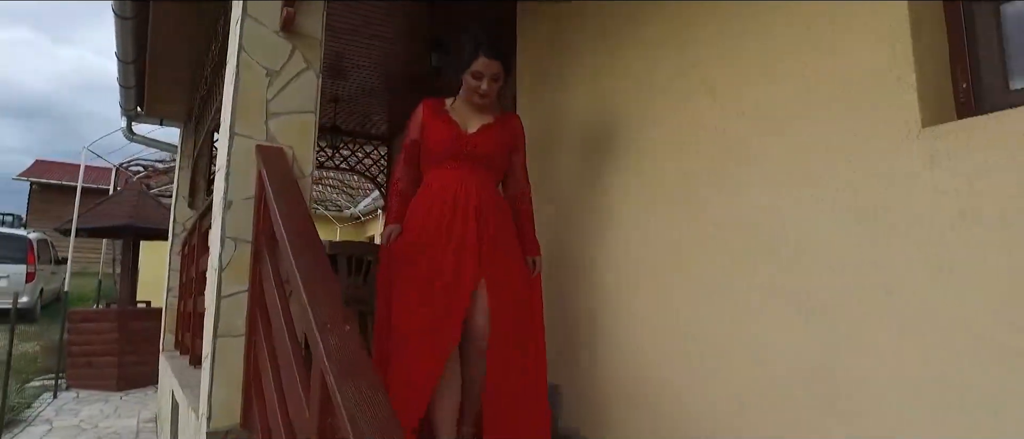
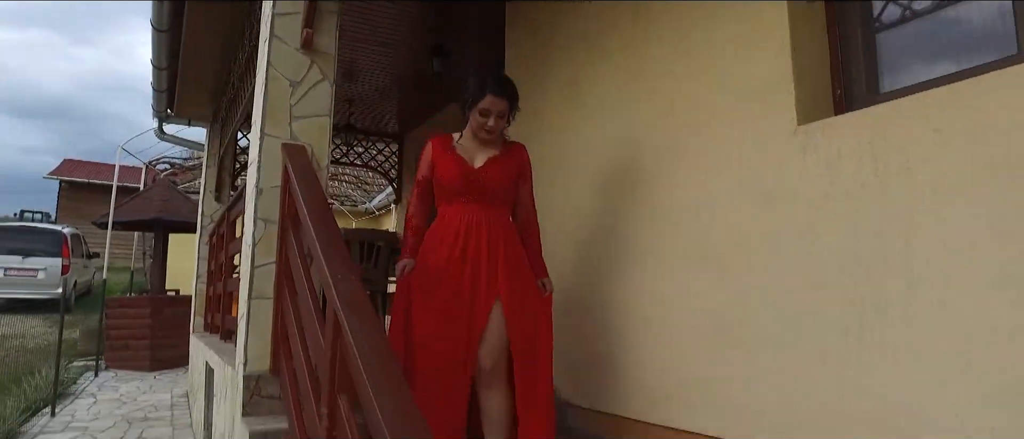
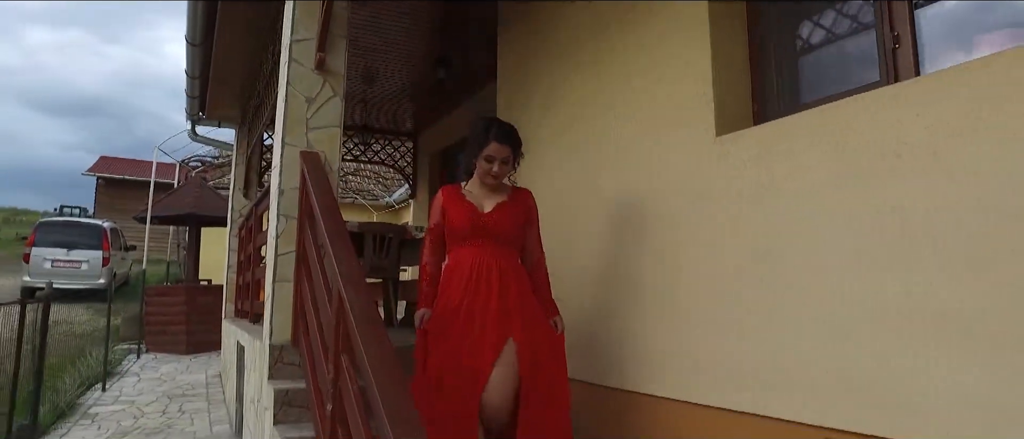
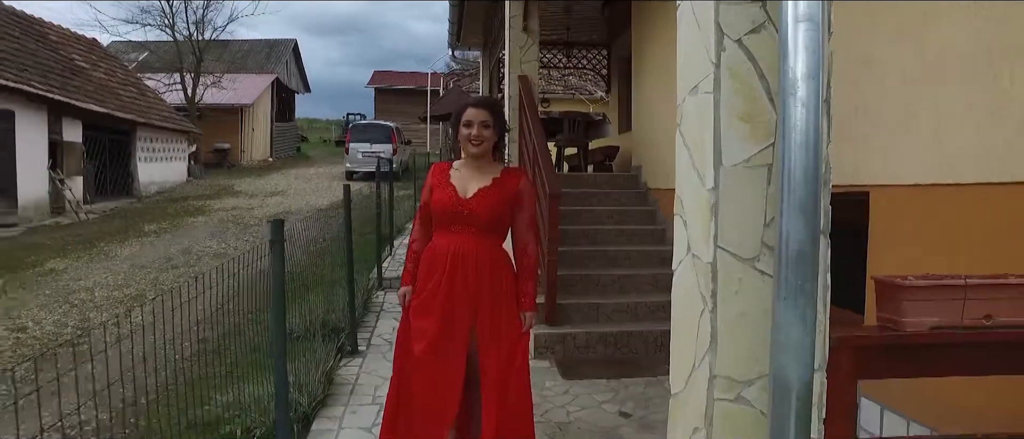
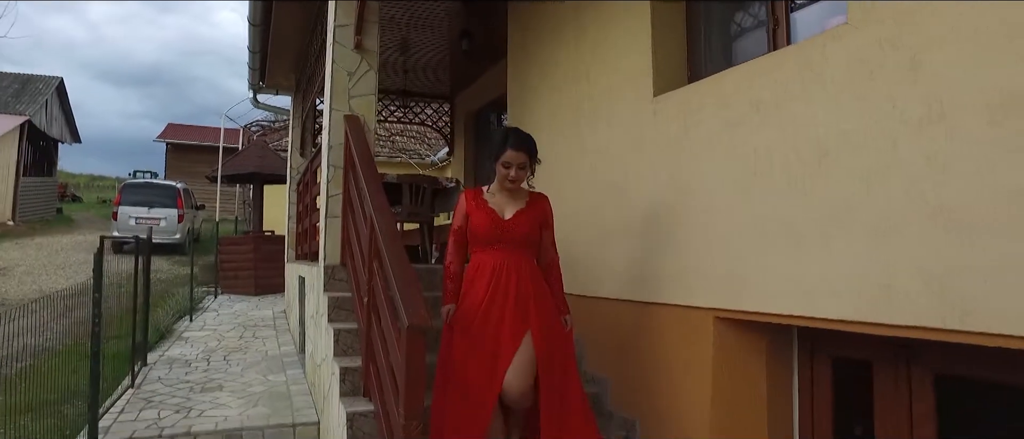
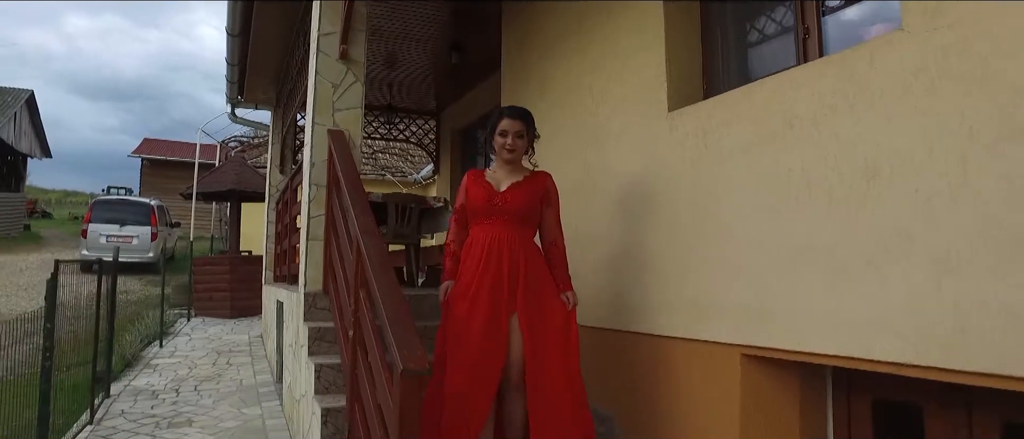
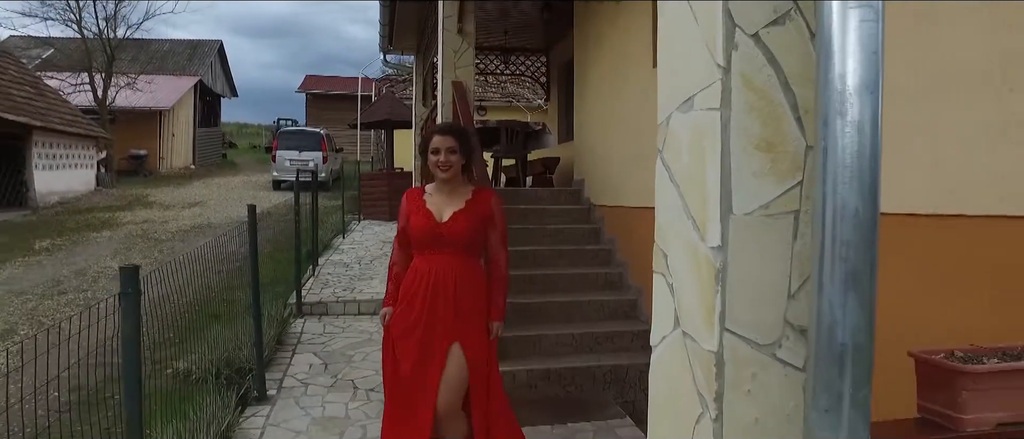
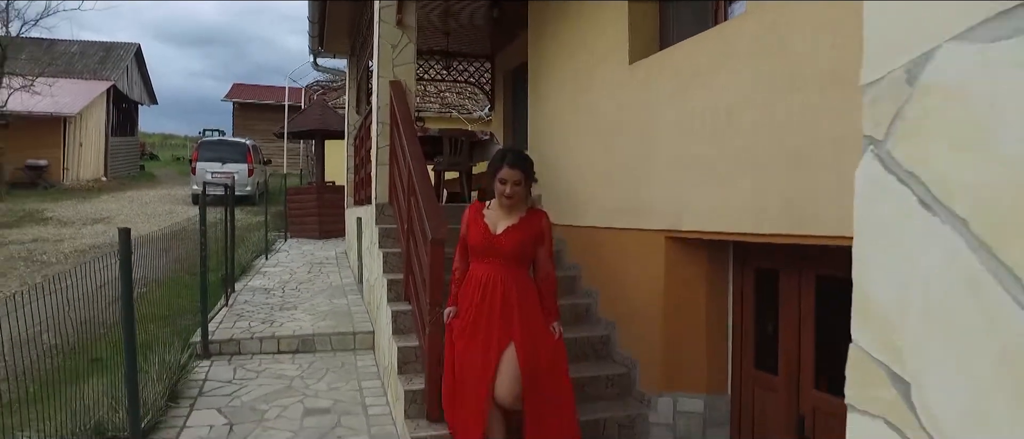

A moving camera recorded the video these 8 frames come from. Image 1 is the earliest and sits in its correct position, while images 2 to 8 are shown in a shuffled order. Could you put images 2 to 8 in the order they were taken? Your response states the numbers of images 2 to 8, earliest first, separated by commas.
2, 3, 6, 5, 8, 7, 4
